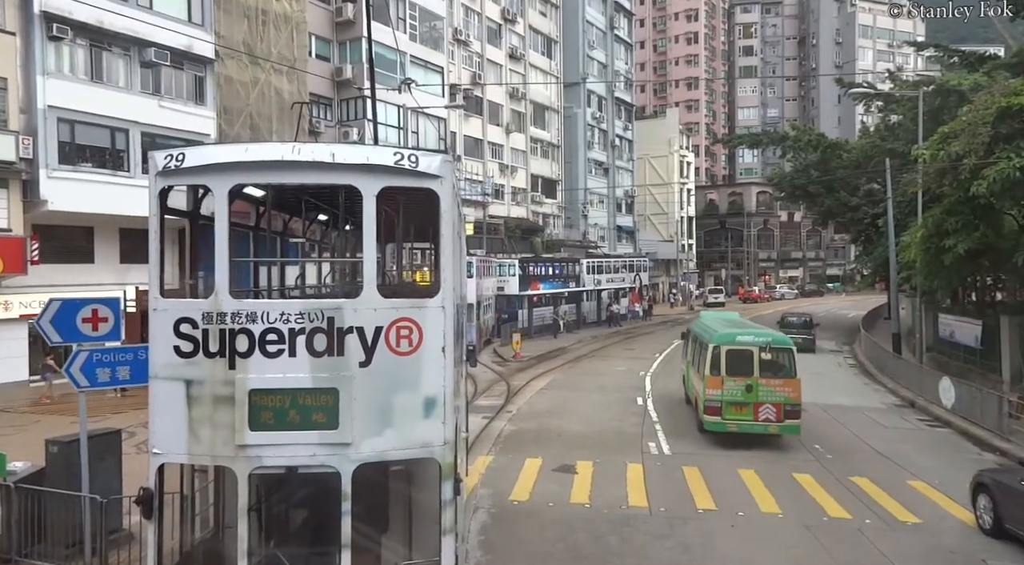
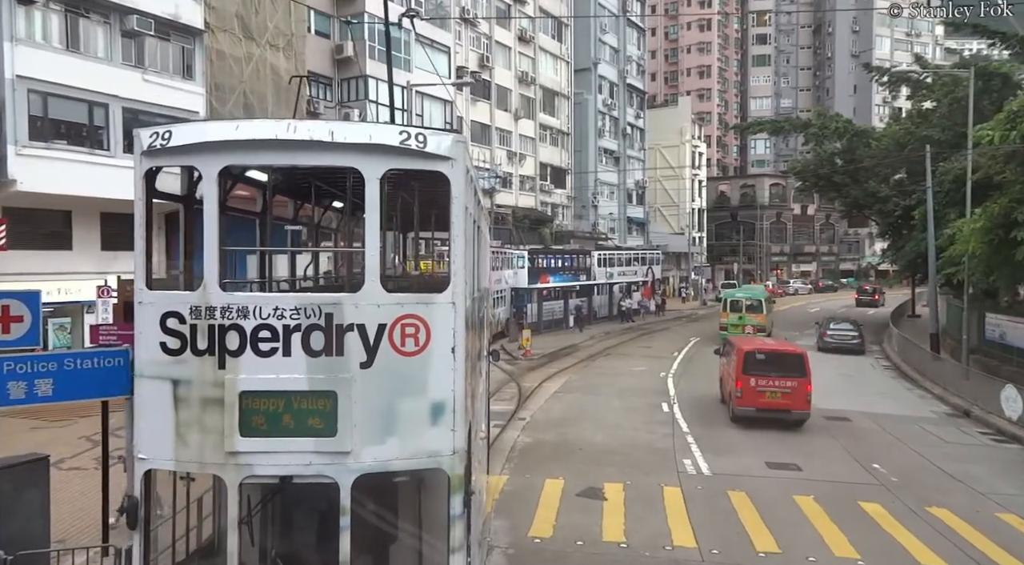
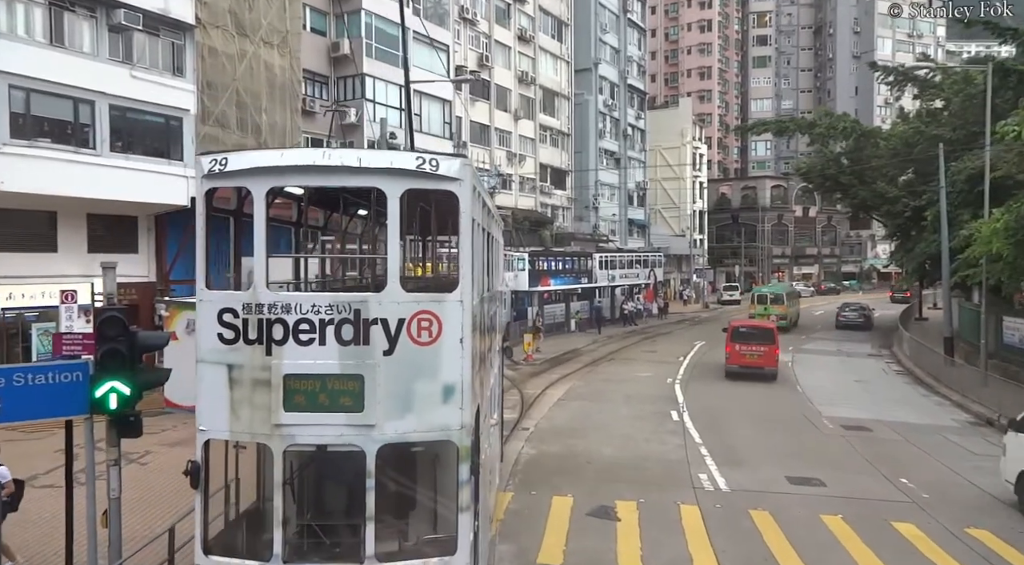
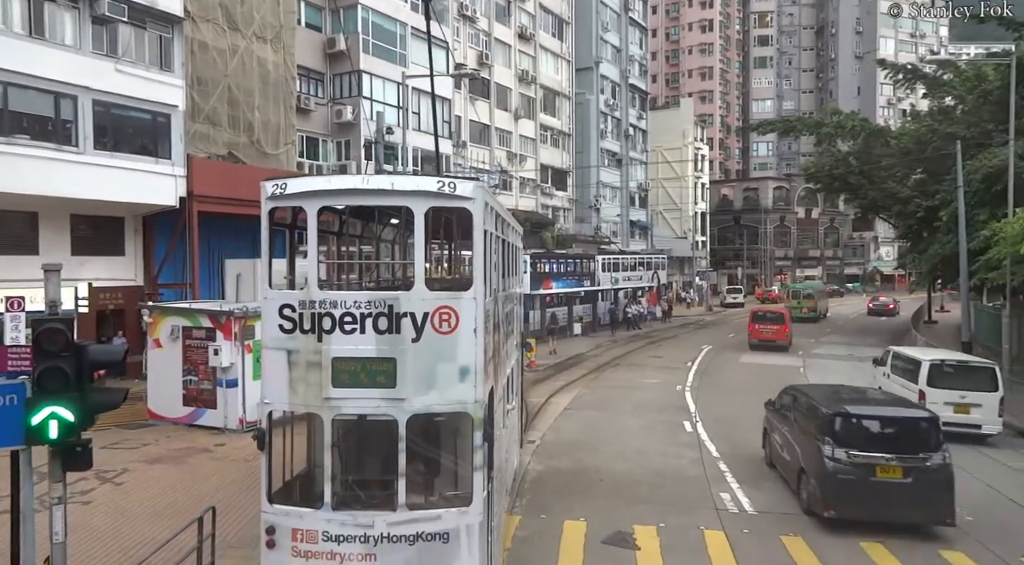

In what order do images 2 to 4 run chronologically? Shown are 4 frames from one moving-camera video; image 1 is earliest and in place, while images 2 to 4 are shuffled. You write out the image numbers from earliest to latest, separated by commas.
2, 3, 4
